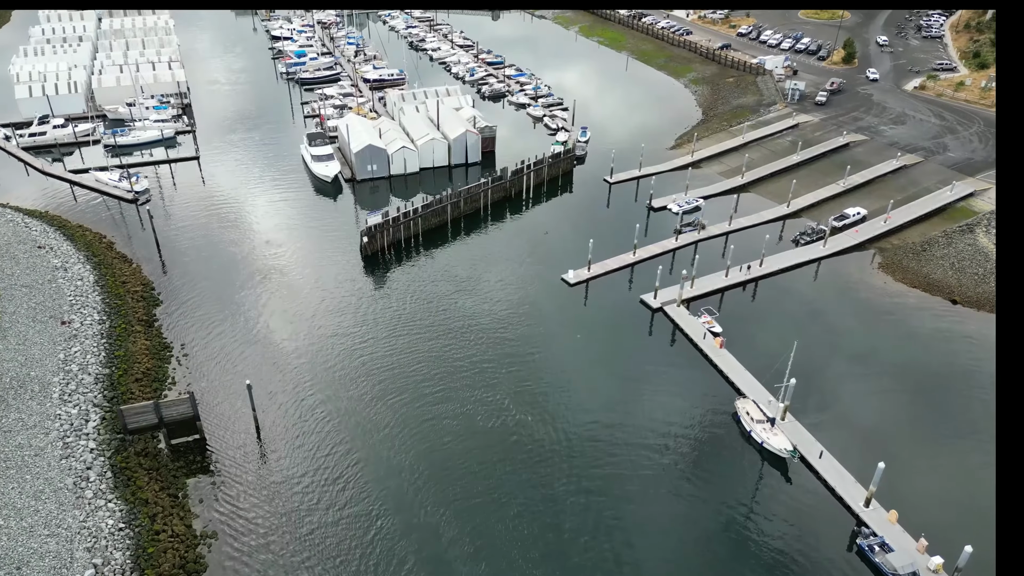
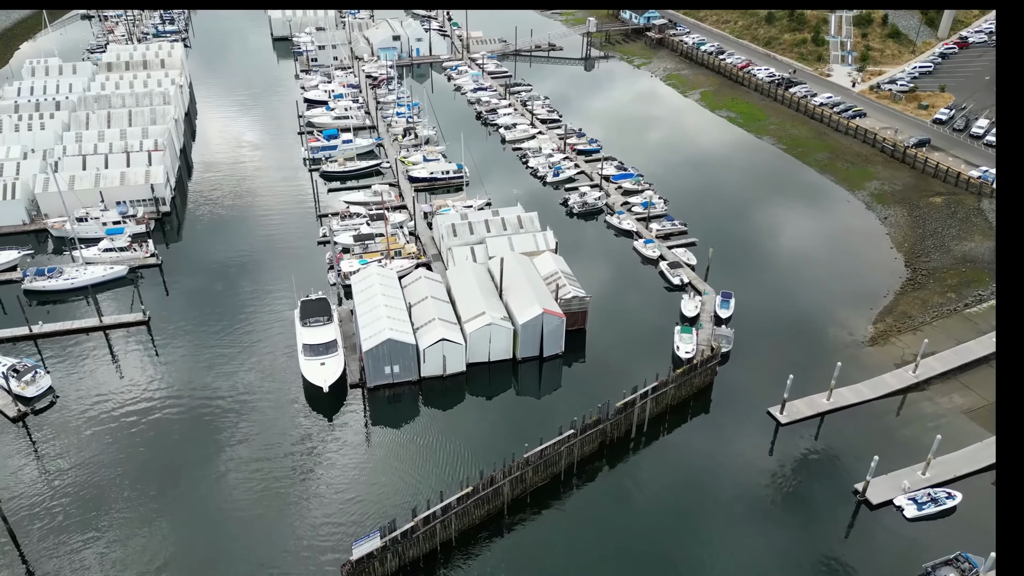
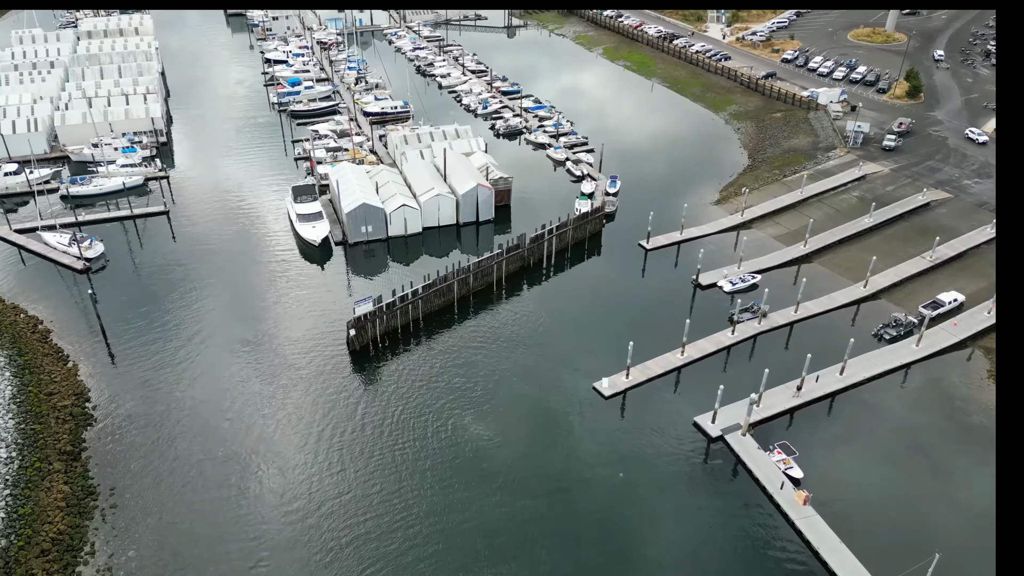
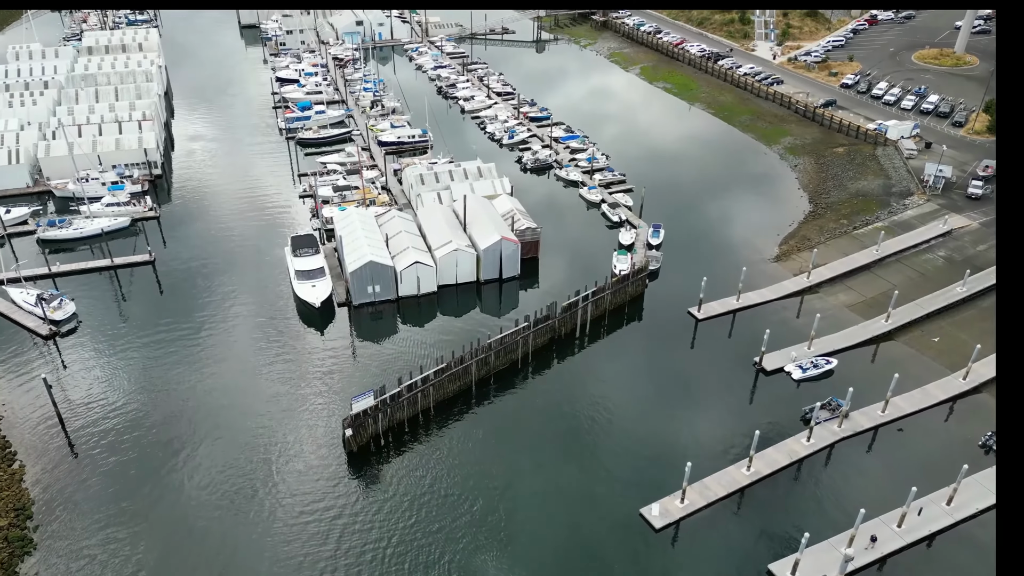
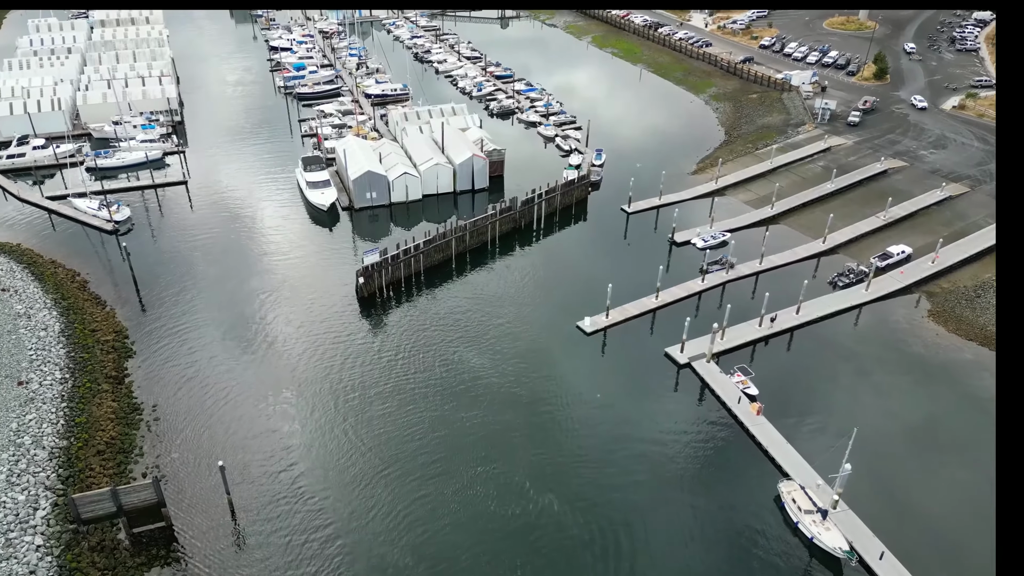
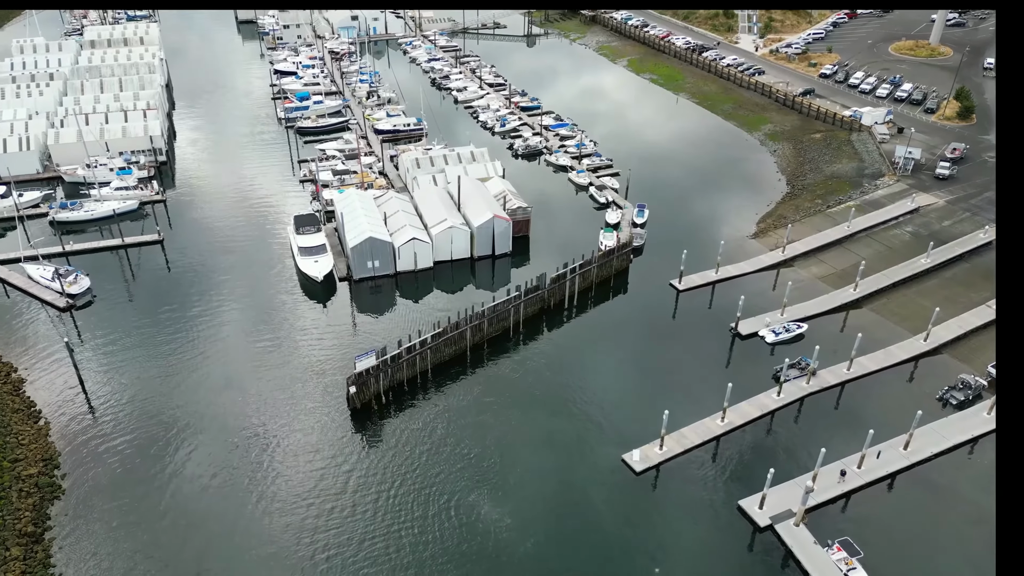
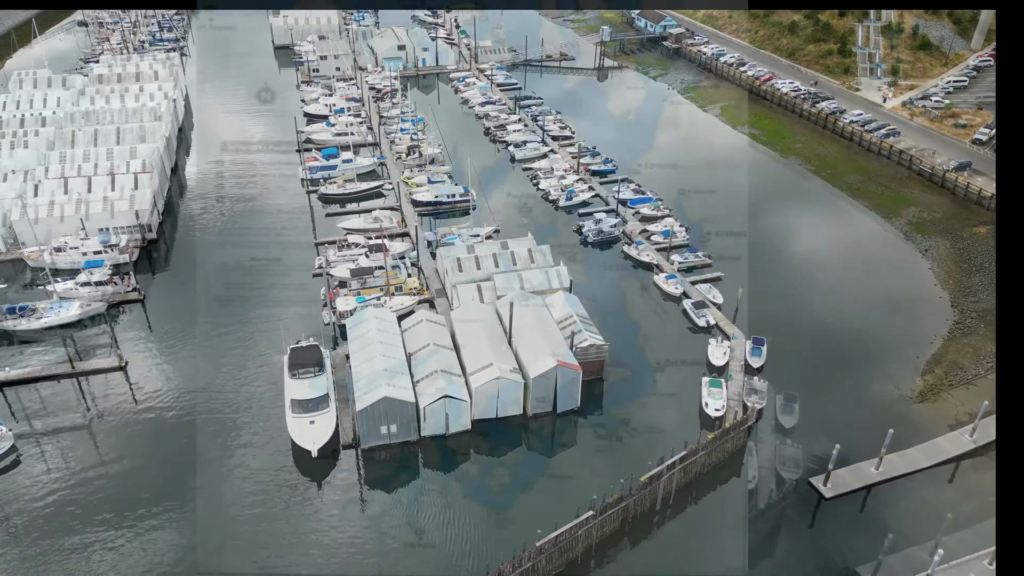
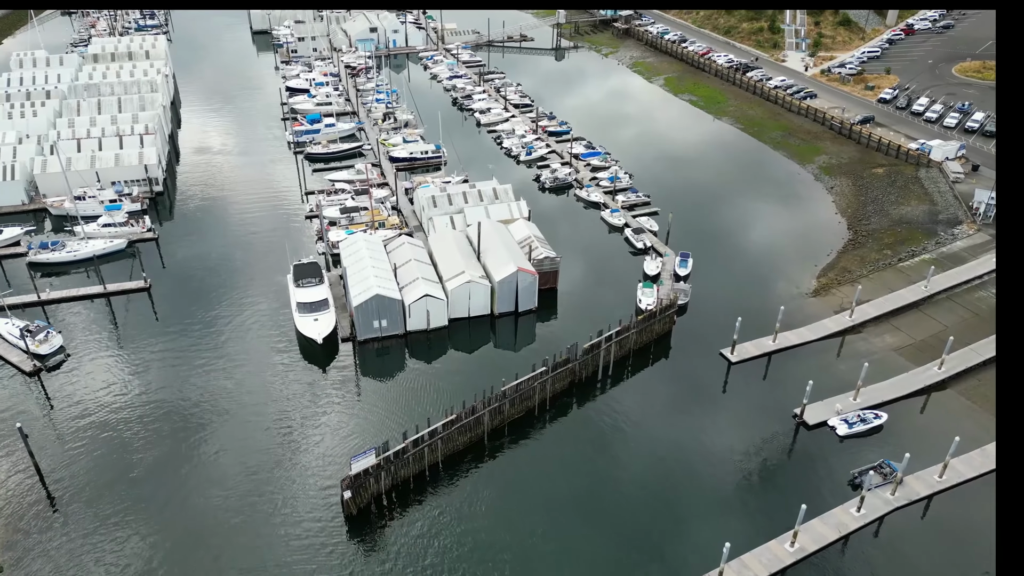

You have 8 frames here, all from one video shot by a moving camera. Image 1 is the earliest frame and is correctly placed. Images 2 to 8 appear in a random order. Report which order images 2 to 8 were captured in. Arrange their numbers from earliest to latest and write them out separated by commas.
5, 3, 6, 4, 8, 2, 7
